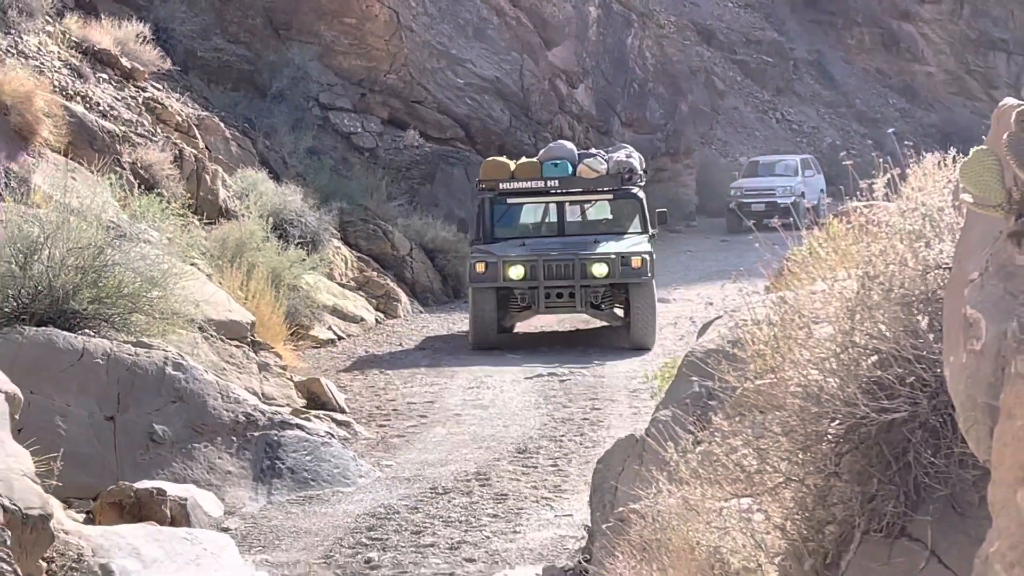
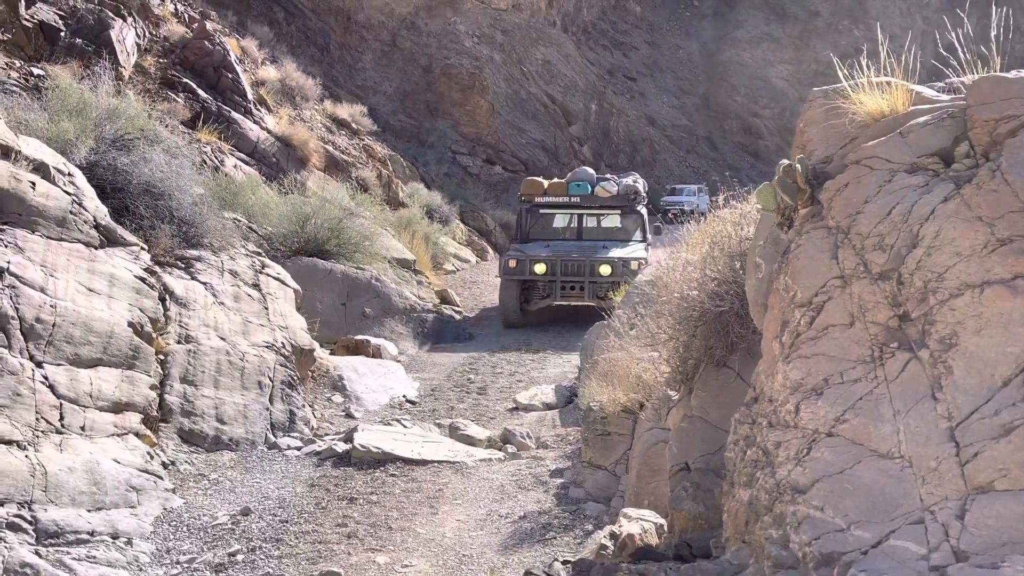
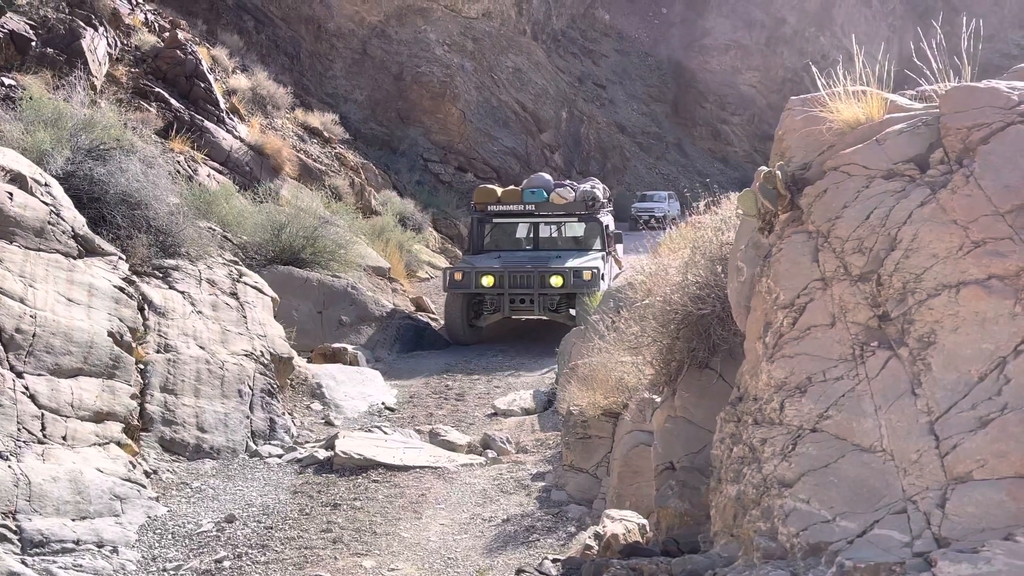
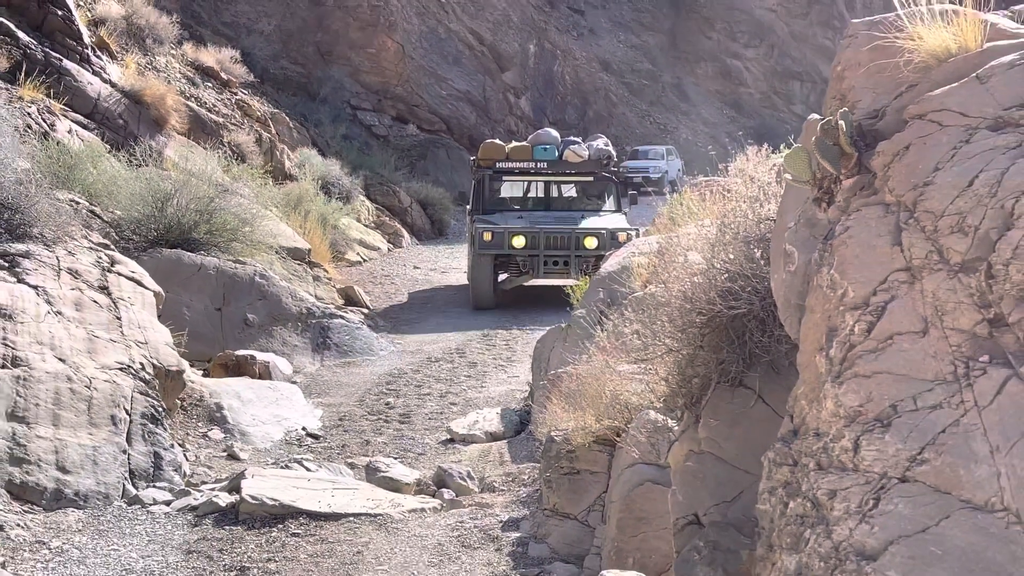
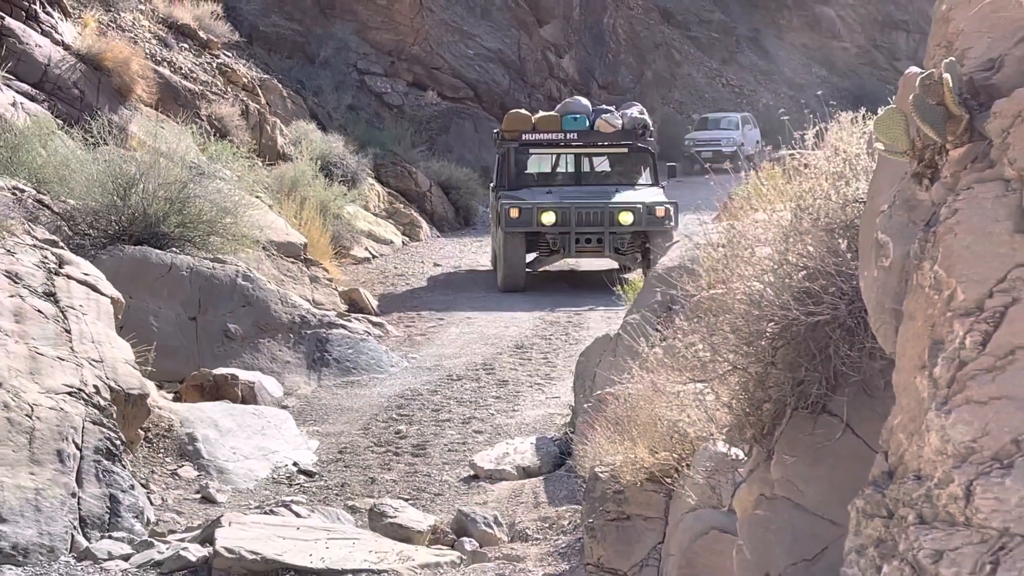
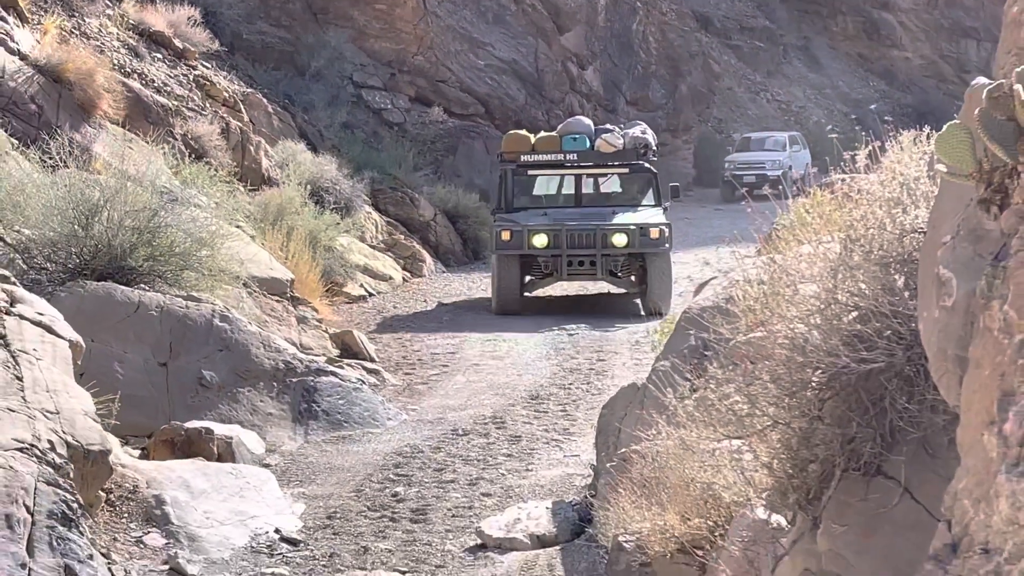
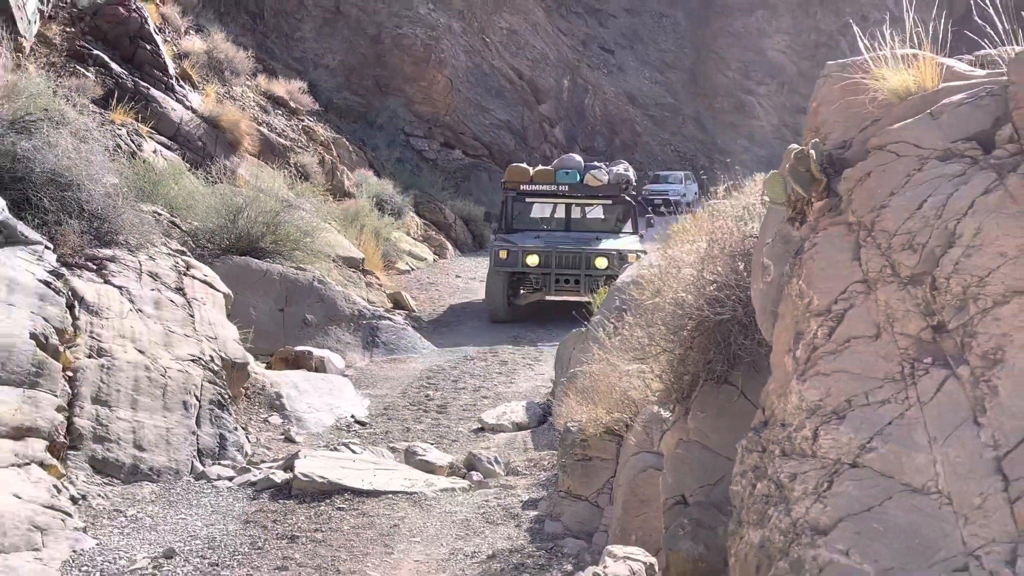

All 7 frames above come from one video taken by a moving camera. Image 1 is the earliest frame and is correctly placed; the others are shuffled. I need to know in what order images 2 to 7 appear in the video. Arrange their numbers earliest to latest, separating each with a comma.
6, 5, 4, 7, 2, 3
